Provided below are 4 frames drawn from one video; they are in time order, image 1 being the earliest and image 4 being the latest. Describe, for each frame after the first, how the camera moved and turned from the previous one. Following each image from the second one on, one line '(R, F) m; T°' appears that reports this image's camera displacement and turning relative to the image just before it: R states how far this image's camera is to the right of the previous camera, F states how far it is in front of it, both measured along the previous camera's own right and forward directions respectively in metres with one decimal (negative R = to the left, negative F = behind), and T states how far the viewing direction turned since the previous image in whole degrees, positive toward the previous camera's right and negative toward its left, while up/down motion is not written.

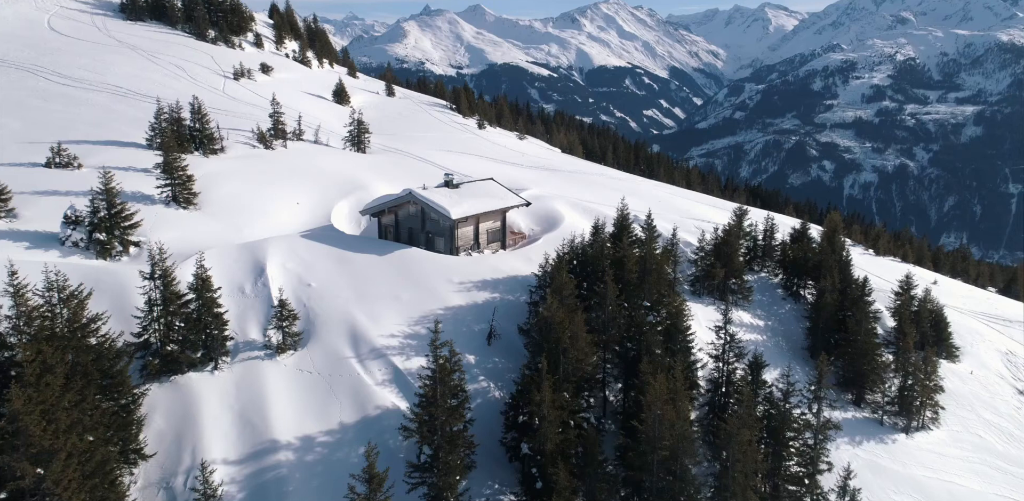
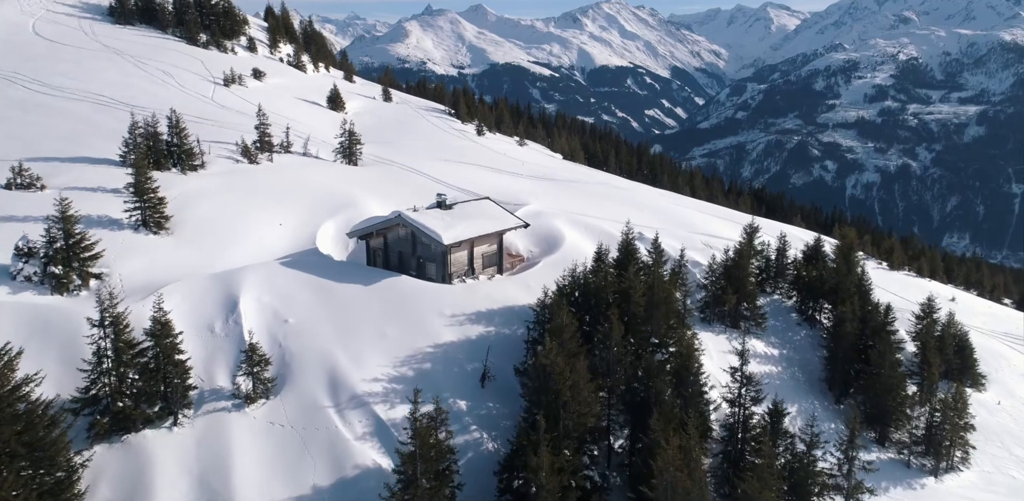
(+0.2, +2.1) m; 0°
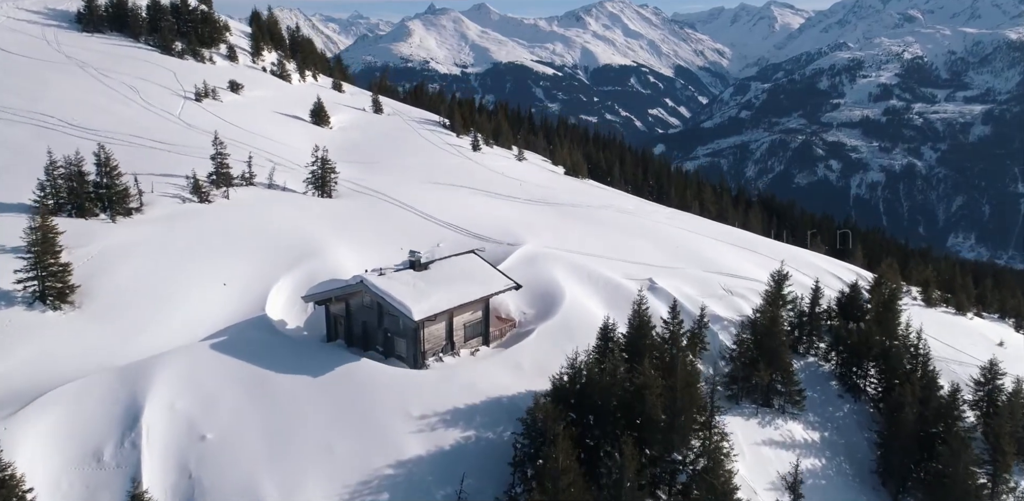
(+0.5, +5.1) m; 0°
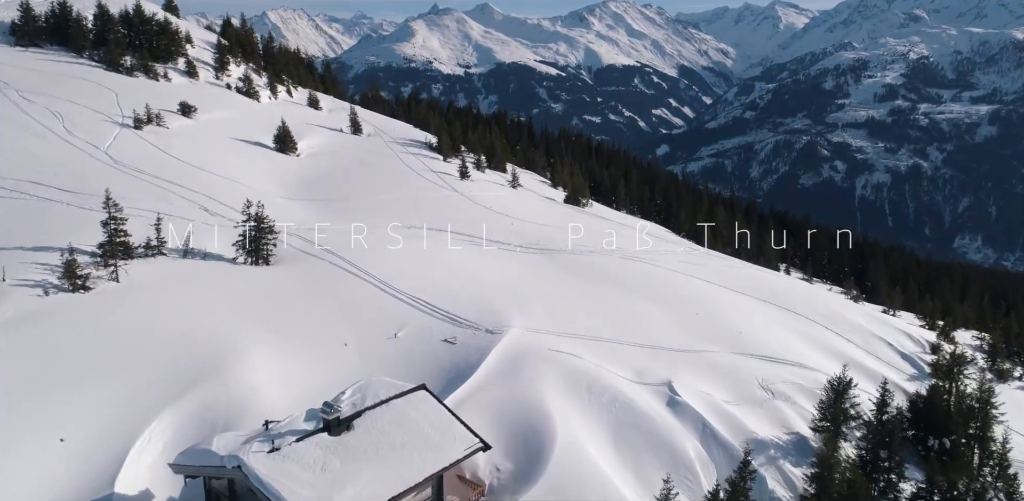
(+0.9, +7.9) m; 0°
